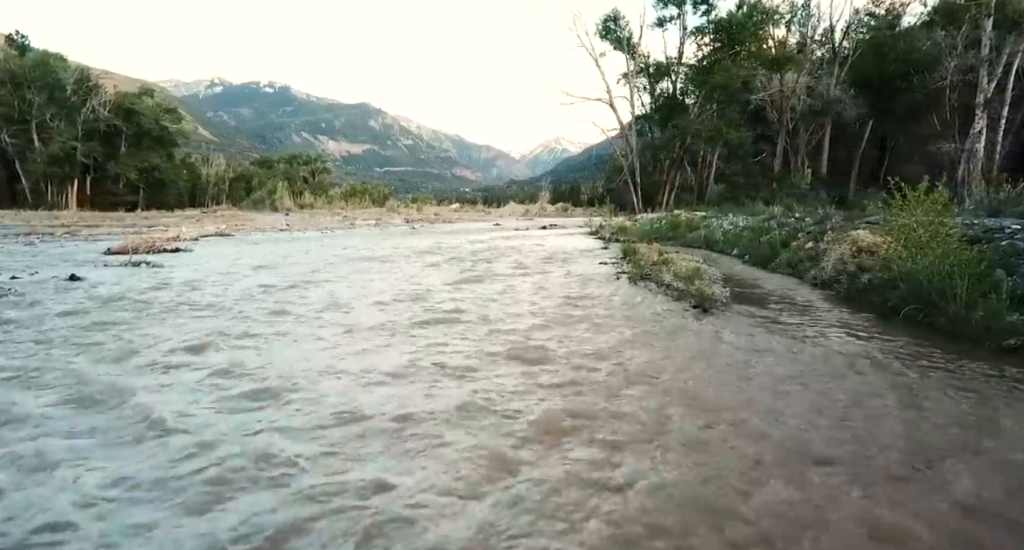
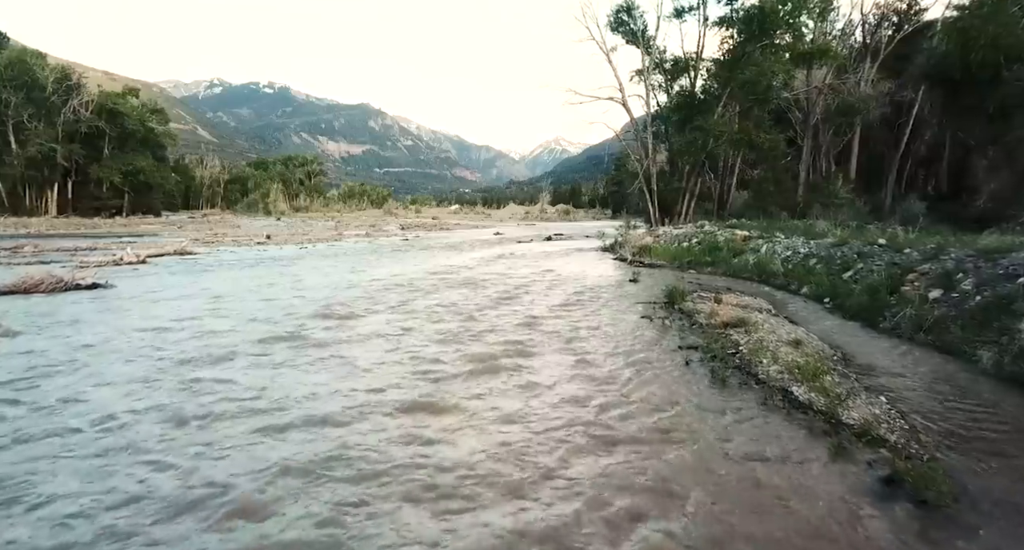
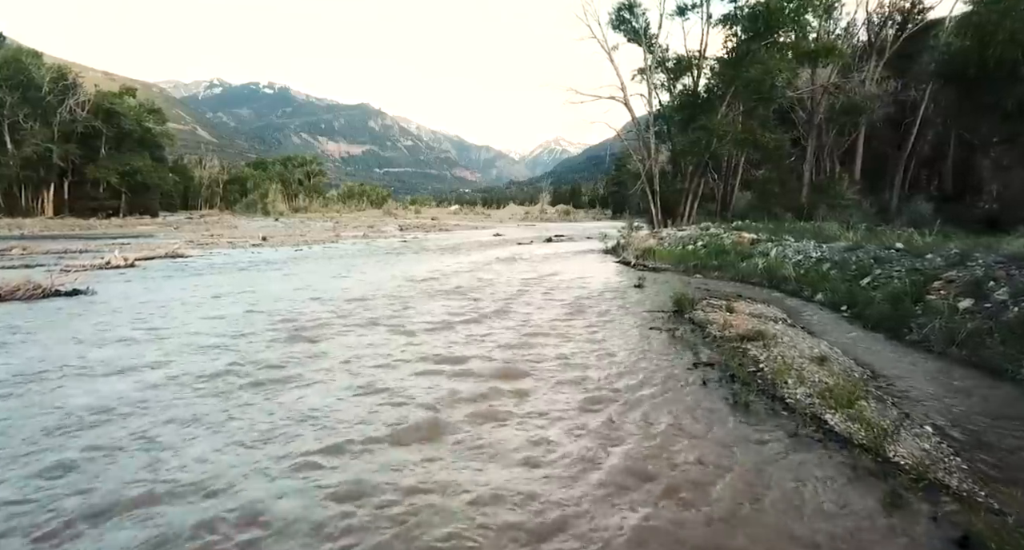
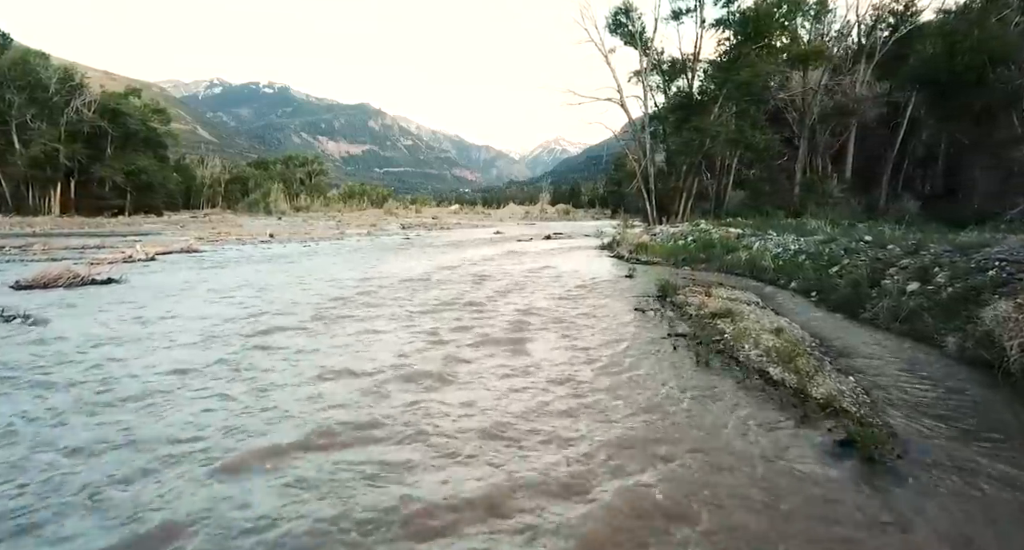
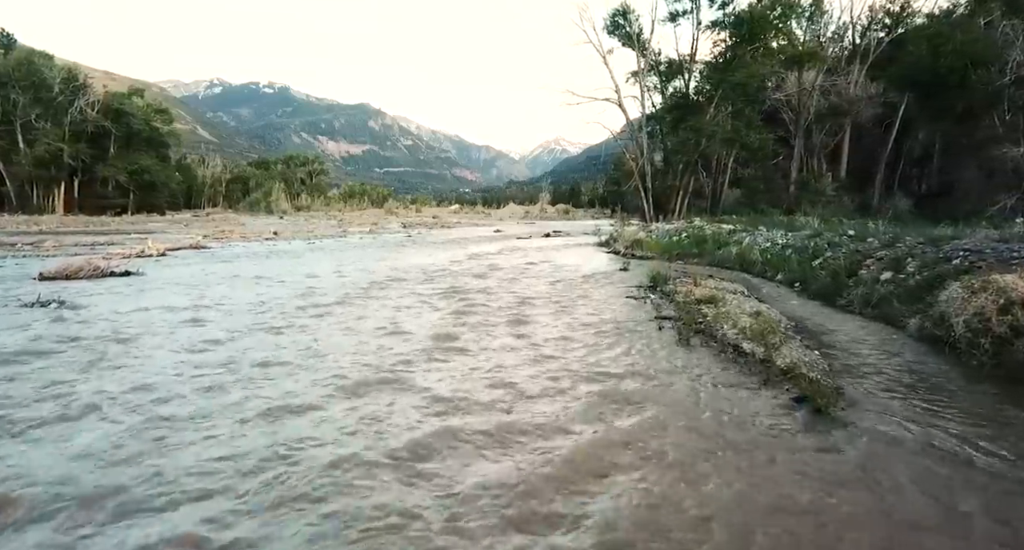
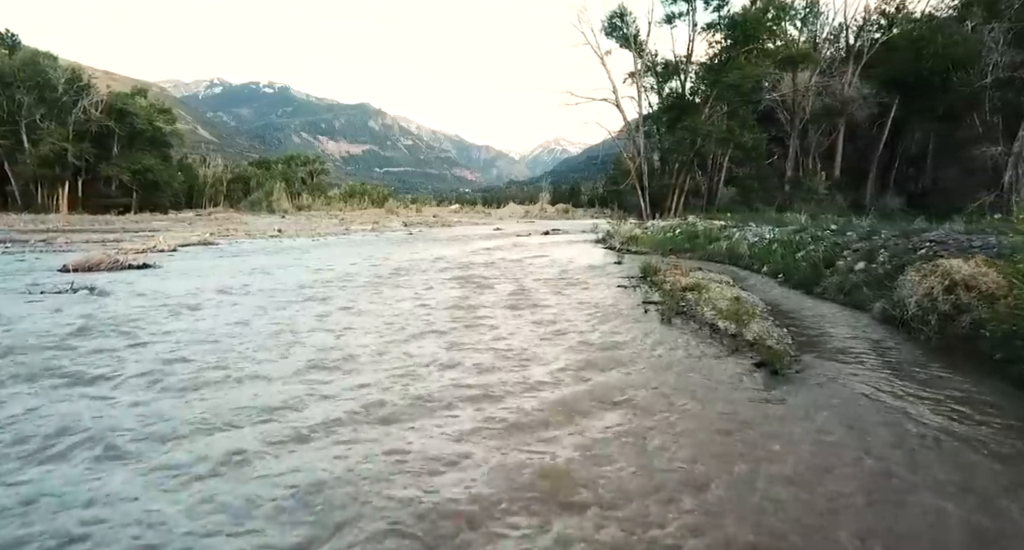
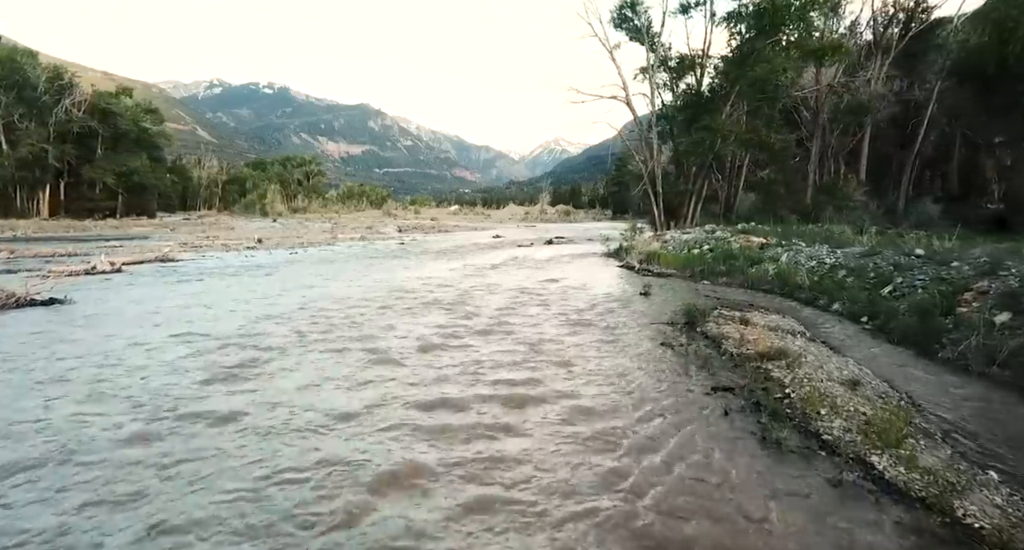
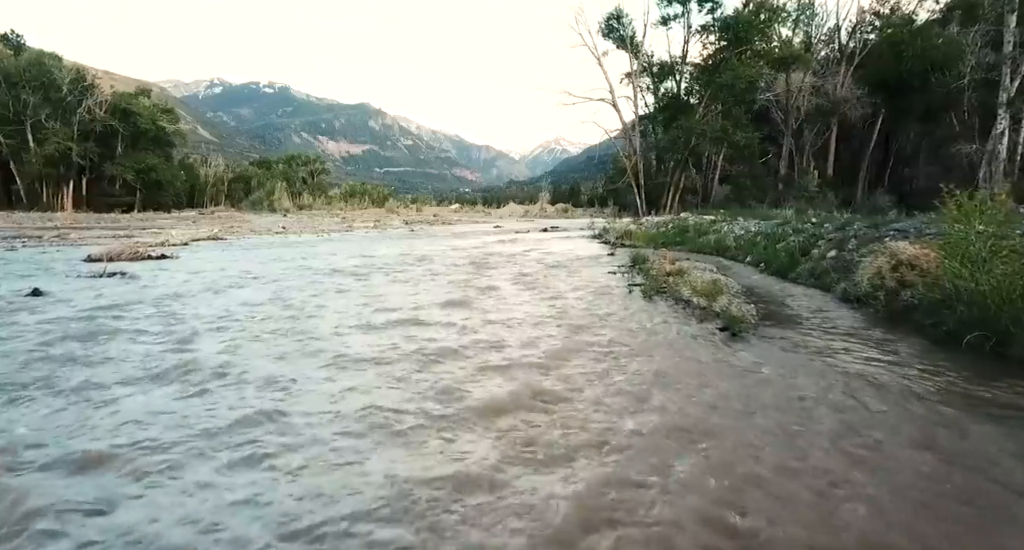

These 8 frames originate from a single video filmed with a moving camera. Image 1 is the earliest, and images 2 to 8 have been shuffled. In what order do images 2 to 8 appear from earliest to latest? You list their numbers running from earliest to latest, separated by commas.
8, 6, 5, 4, 2, 3, 7
